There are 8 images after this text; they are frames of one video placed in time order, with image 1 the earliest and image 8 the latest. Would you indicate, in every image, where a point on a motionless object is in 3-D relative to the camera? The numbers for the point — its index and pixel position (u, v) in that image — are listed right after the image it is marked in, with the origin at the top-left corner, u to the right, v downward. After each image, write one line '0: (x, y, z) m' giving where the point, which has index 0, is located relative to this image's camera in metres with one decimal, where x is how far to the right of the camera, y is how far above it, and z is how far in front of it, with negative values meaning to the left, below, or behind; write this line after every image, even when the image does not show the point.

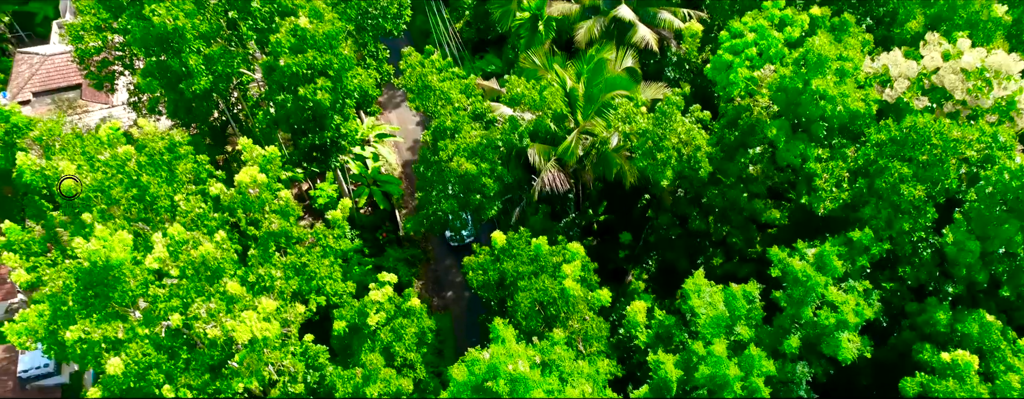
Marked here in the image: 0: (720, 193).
0: (+4.7, +0.2, +17.0) m
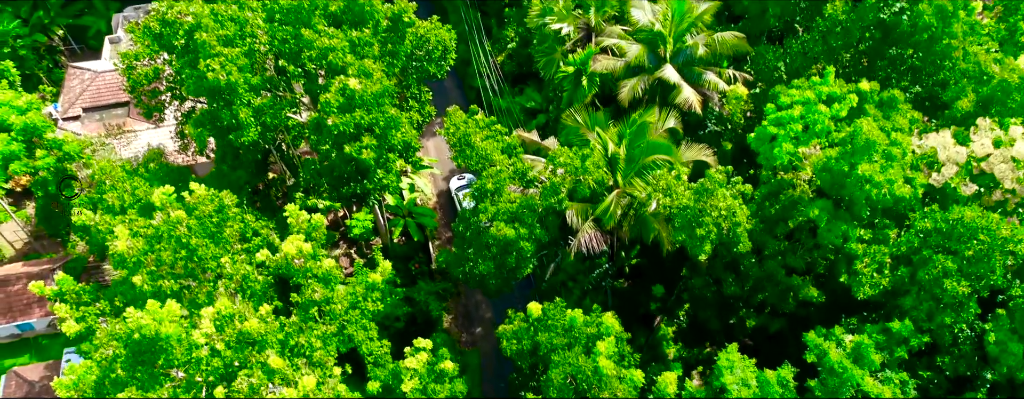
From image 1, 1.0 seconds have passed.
0: (+5.6, -1.4, +16.9) m
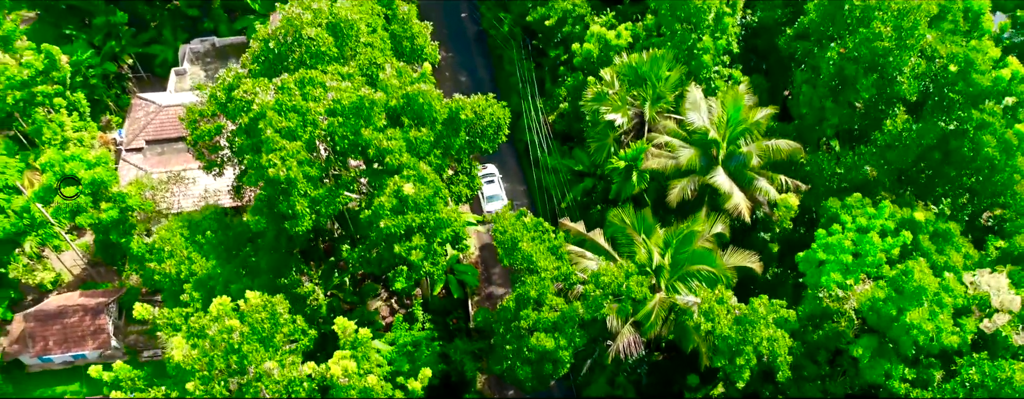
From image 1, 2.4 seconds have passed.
0: (+6.4, -4.2, +16.8) m
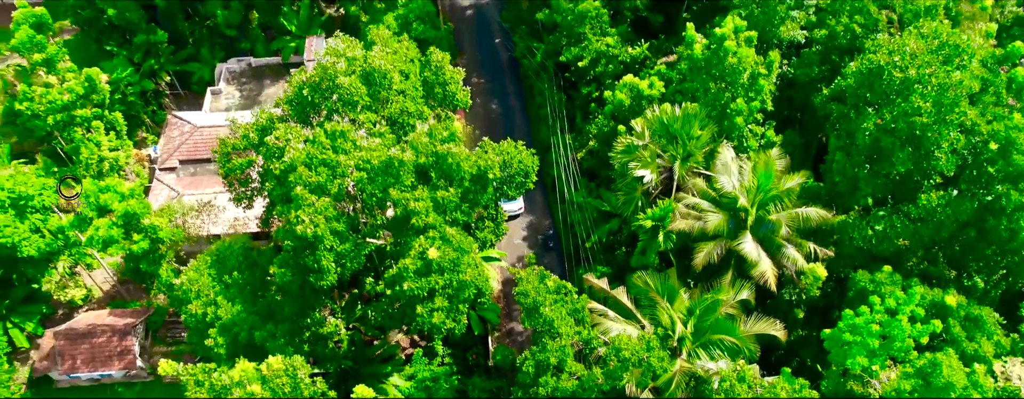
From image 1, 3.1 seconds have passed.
0: (+6.7, -5.9, +16.5) m
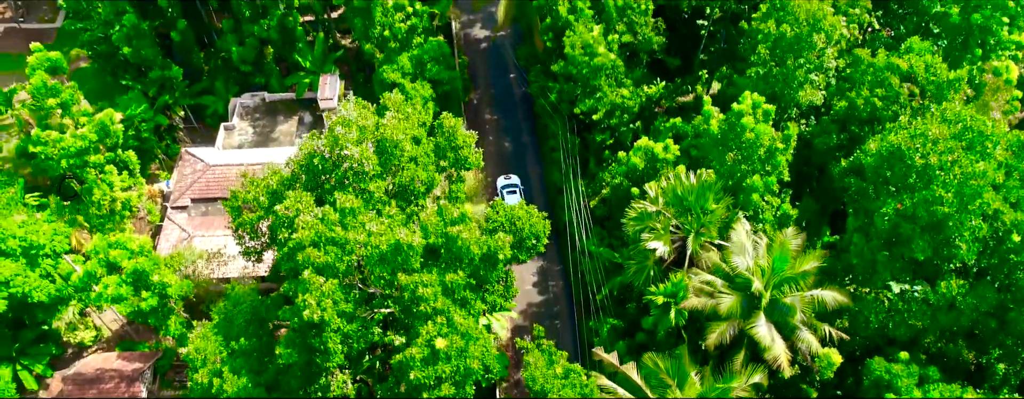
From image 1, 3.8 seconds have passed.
0: (+6.8, -7.9, +16.2) m
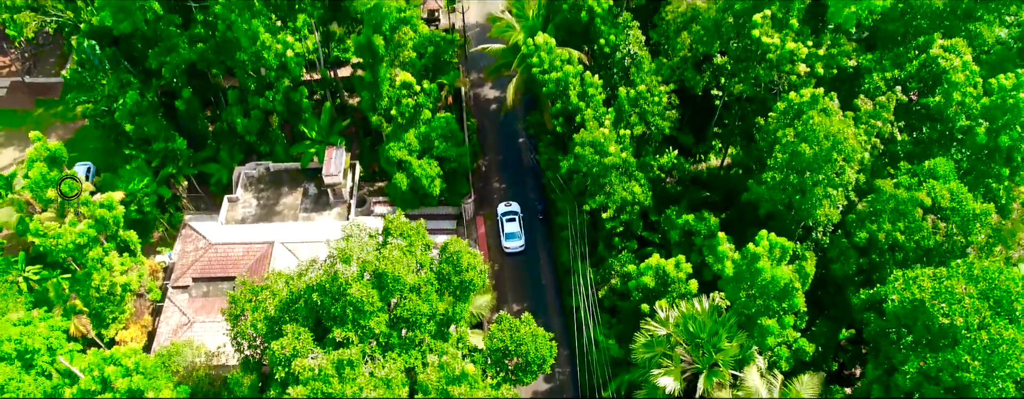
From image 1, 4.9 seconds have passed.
0: (+6.8, -11.4, +15.4) m
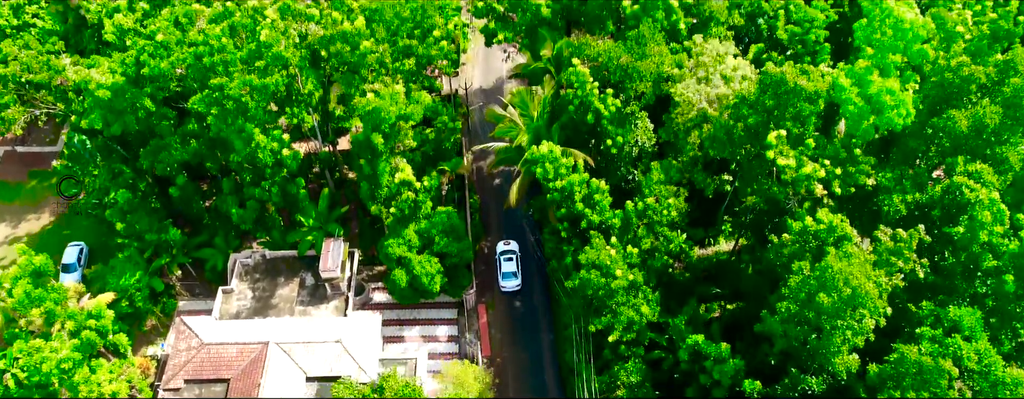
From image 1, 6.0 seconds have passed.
0: (+6.7, -15.4, +14.3) m
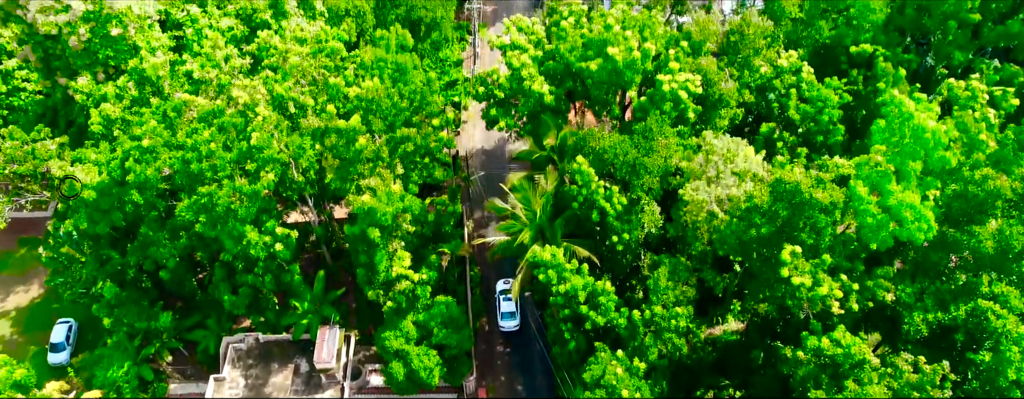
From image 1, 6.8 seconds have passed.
0: (+6.7, -19.0, +13.2) m
